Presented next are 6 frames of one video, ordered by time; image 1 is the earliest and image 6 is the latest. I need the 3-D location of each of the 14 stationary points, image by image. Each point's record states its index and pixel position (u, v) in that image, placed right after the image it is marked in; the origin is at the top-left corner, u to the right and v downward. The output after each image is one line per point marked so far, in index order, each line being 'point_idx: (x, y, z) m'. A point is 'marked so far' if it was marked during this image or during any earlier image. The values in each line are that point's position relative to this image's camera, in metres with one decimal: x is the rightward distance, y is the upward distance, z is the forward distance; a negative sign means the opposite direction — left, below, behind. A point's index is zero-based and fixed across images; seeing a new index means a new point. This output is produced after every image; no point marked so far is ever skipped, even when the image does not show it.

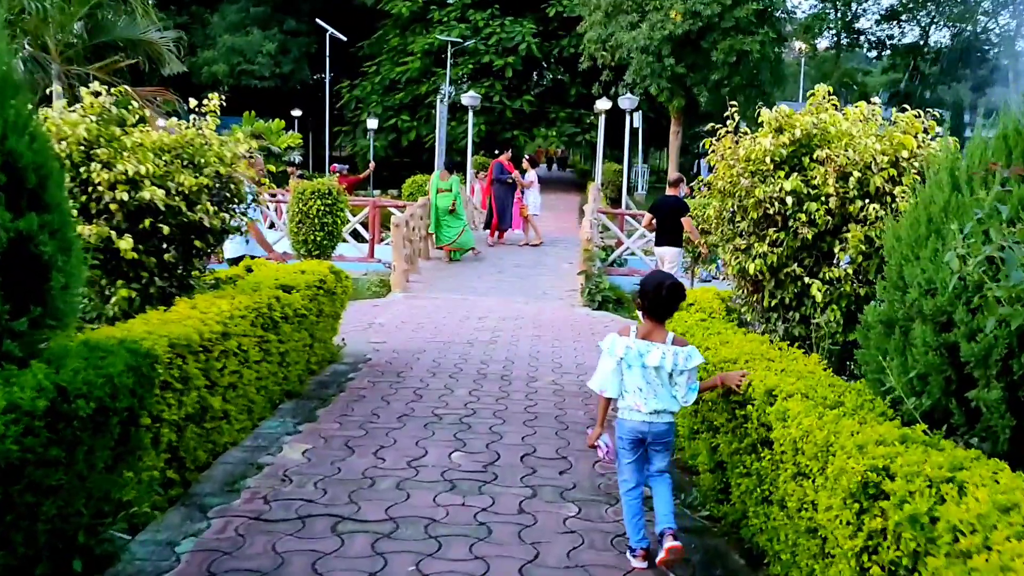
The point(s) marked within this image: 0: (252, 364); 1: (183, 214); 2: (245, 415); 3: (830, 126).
0: (-1.5, -0.5, +5.1) m
1: (-2.0, +0.4, +5.2) m
2: (-1.6, -0.8, +5.2) m
3: (+1.8, +0.9, +4.9) m
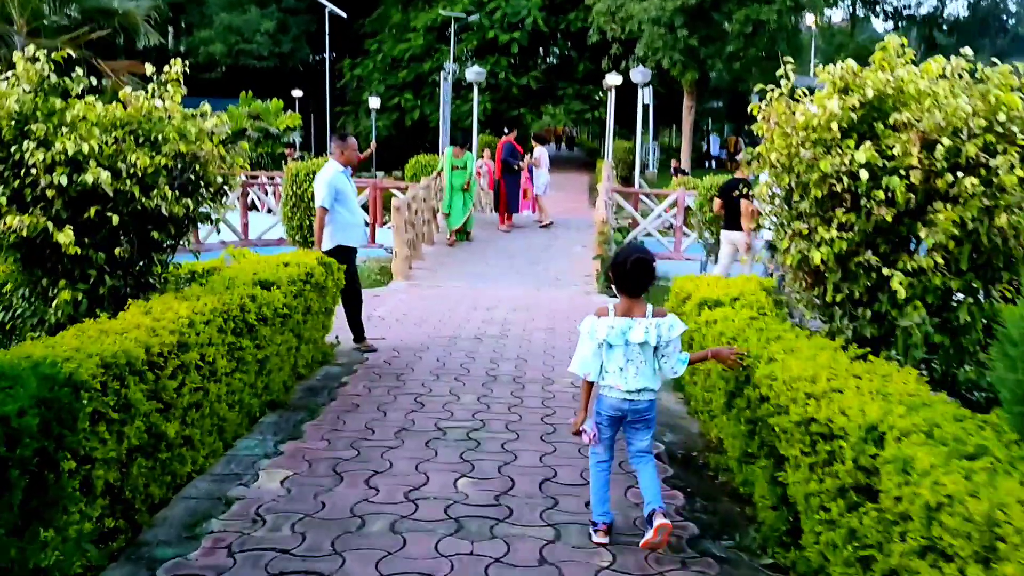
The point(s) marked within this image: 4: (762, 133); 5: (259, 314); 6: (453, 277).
0: (-1.5, -0.4, +4.4) m
1: (-1.9, +0.4, +4.4) m
2: (-1.5, -0.7, +4.4) m
3: (+1.8, +0.9, +4.0) m
4: (+1.3, +0.8, +4.4) m
5: (-1.4, -0.2, +4.9) m
6: (-0.8, +0.1, +11.0) m
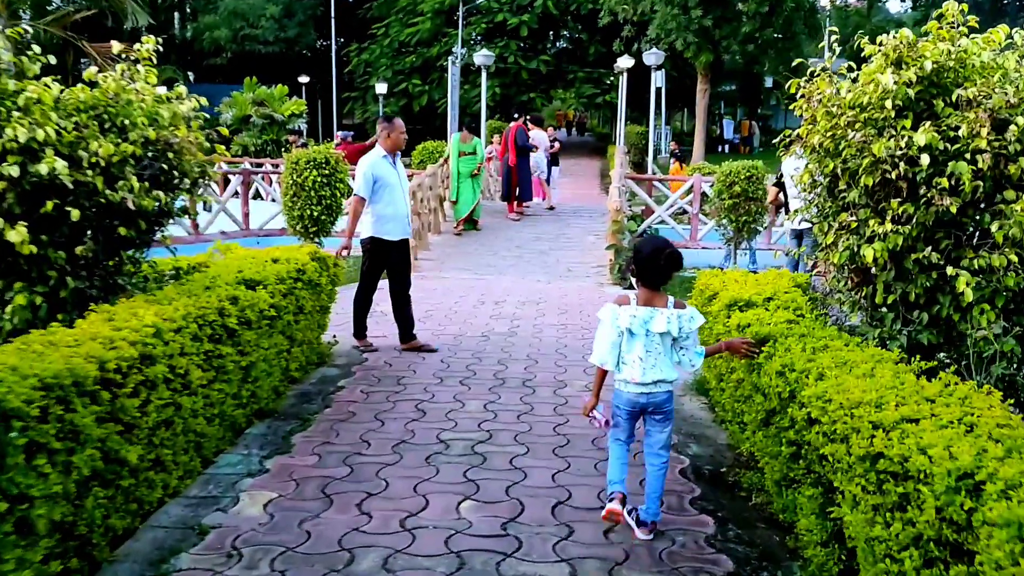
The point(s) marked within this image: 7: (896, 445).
0: (-1.4, -0.5, +3.9) m
1: (-1.9, +0.4, +4.0) m
2: (-1.5, -0.8, +4.0) m
3: (+1.9, +0.9, +3.5) m
4: (+1.3, +0.8, +3.9) m
5: (-1.4, -0.2, +4.4) m
6: (-0.6, +0.2, +10.5) m
7: (+1.0, -0.4, +2.3) m
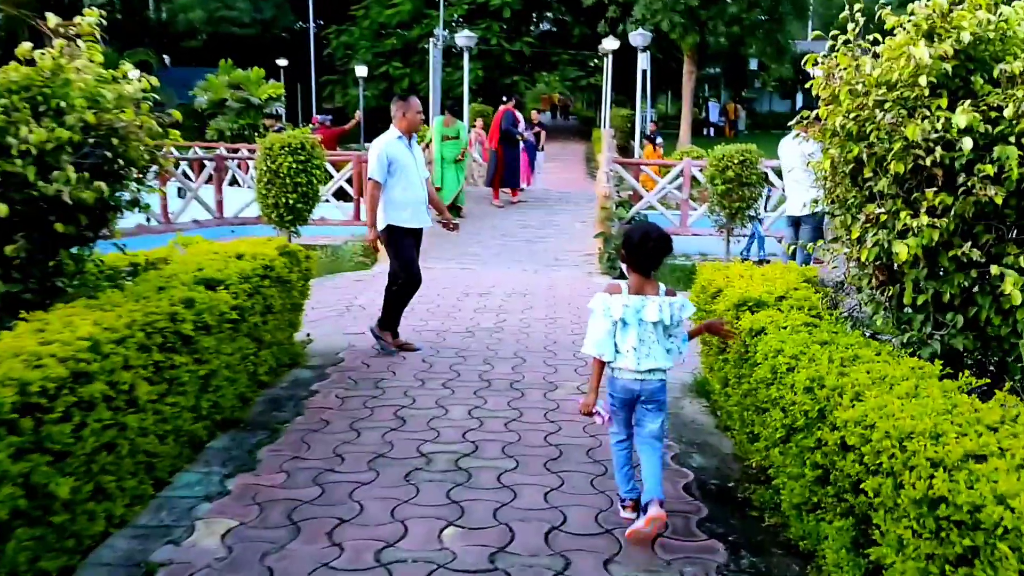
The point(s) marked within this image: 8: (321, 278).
0: (-1.5, -0.5, +3.5) m
1: (-1.9, +0.4, +3.5) m
2: (-1.5, -0.8, +3.5) m
3: (+1.8, +0.9, +3.1) m
4: (+1.3, +0.8, +3.5) m
5: (-1.4, -0.2, +4.0) m
6: (-0.8, +0.4, +10.1) m
7: (+1.0, -0.4, +1.9) m
8: (-2.0, +0.1, +9.1) m
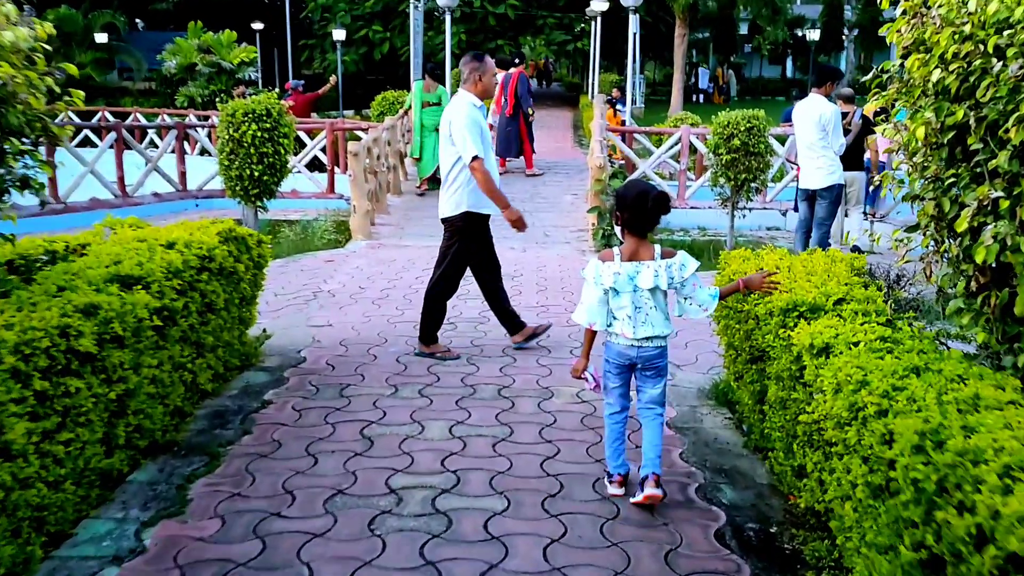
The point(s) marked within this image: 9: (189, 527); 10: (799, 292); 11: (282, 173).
0: (-1.5, -0.5, +2.7) m
1: (-2.0, +0.4, +2.6) m
2: (-1.6, -0.8, +2.7) m
3: (+1.8, +0.9, +2.3) m
4: (+1.2, +0.8, +2.7) m
5: (-1.5, -0.2, +3.2) m
6: (-1.0, +0.6, +9.2) m
7: (+1.0, -0.5, +1.2) m
8: (-2.2, +0.3, +8.3) m
9: (-1.2, -0.9, +3.2) m
10: (+1.1, 0.0, +3.3) m
11: (-2.7, +1.4, +10.2) m
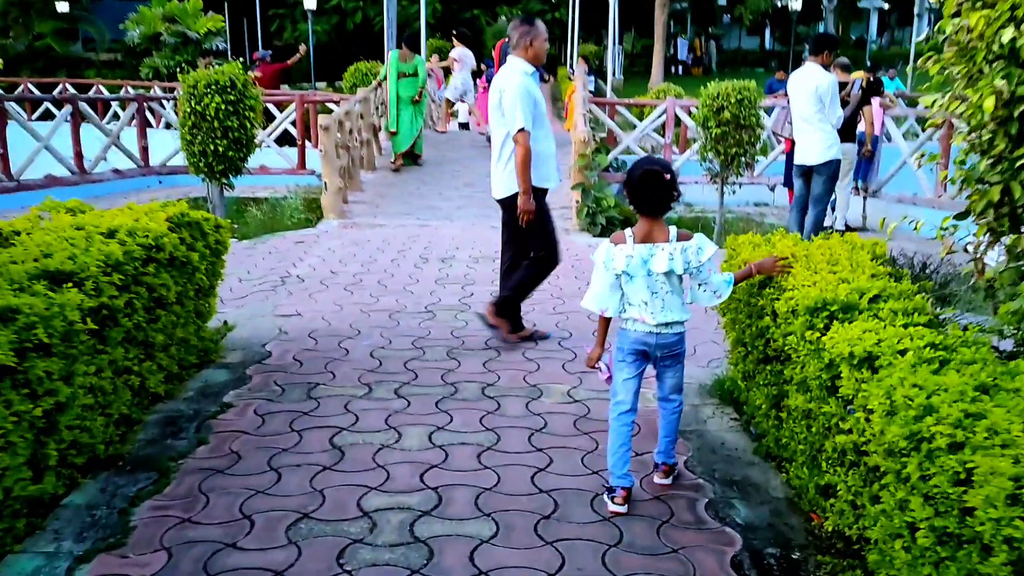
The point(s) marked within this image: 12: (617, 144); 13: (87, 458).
0: (-1.5, -0.5, +2.2) m
1: (-2.0, +0.4, +2.2) m
2: (-1.6, -0.8, +2.3) m
3: (+1.8, +0.9, +1.9) m
4: (+1.2, +0.8, +2.3) m
5: (-1.5, -0.2, +2.7) m
6: (-1.2, +0.8, +8.8) m
7: (+1.0, -0.6, +0.8) m
8: (-2.3, +0.4, +7.8) m
9: (-1.2, -0.9, +2.8) m
10: (+1.0, 0.0, +2.9) m
11: (-3.0, +1.6, +9.7) m
12: (+1.4, +1.8, +11.0) m
13: (-1.6, -0.6, +3.2) m
